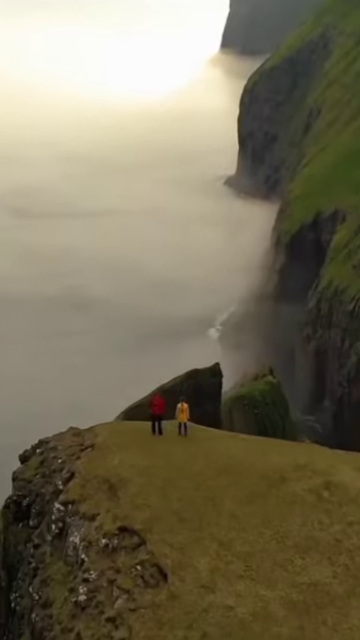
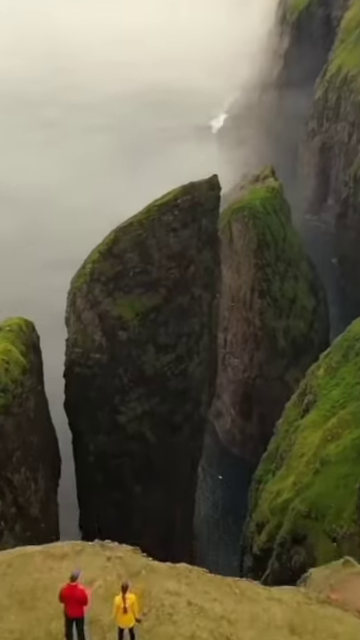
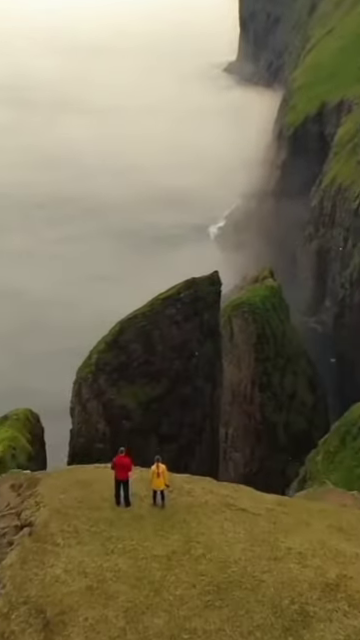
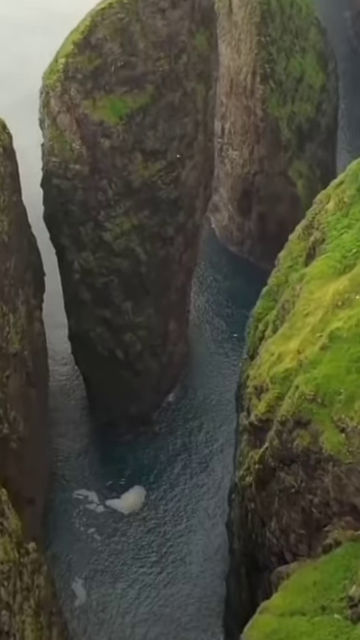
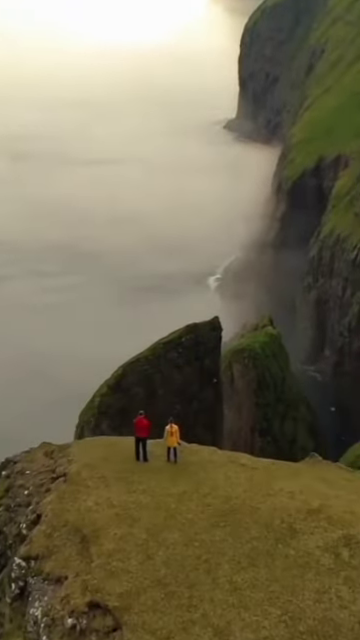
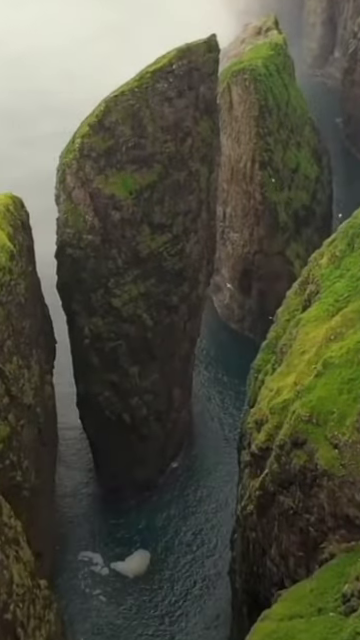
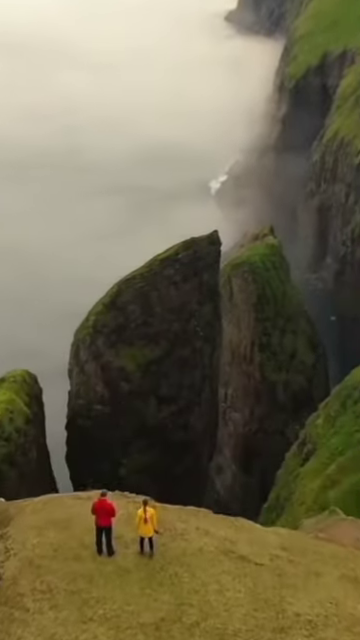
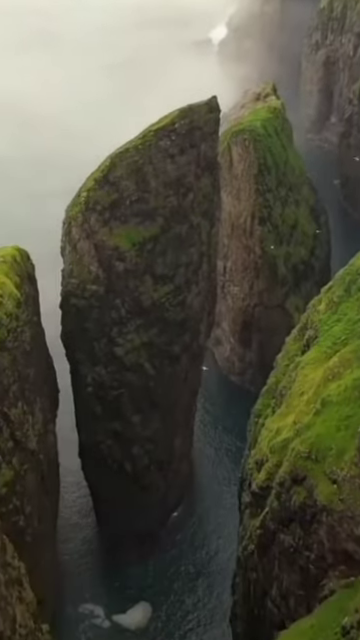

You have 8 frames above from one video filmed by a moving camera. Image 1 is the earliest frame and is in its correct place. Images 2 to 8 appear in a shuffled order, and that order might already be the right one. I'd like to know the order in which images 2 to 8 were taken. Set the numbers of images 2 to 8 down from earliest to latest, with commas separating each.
5, 3, 7, 2, 8, 6, 4
